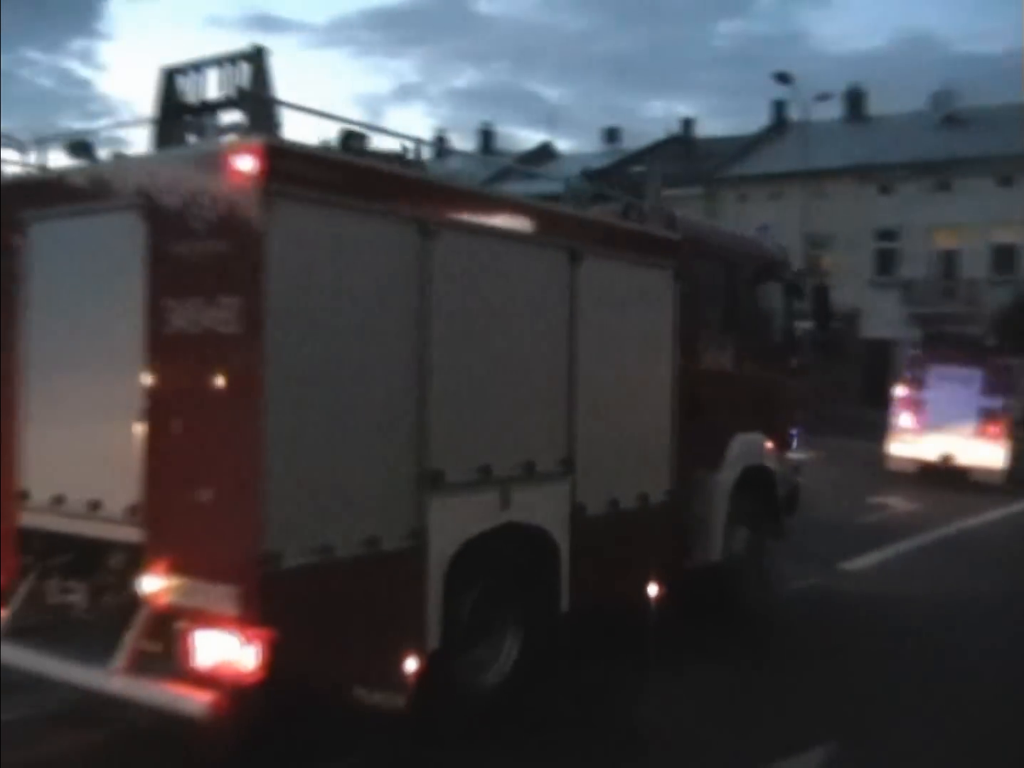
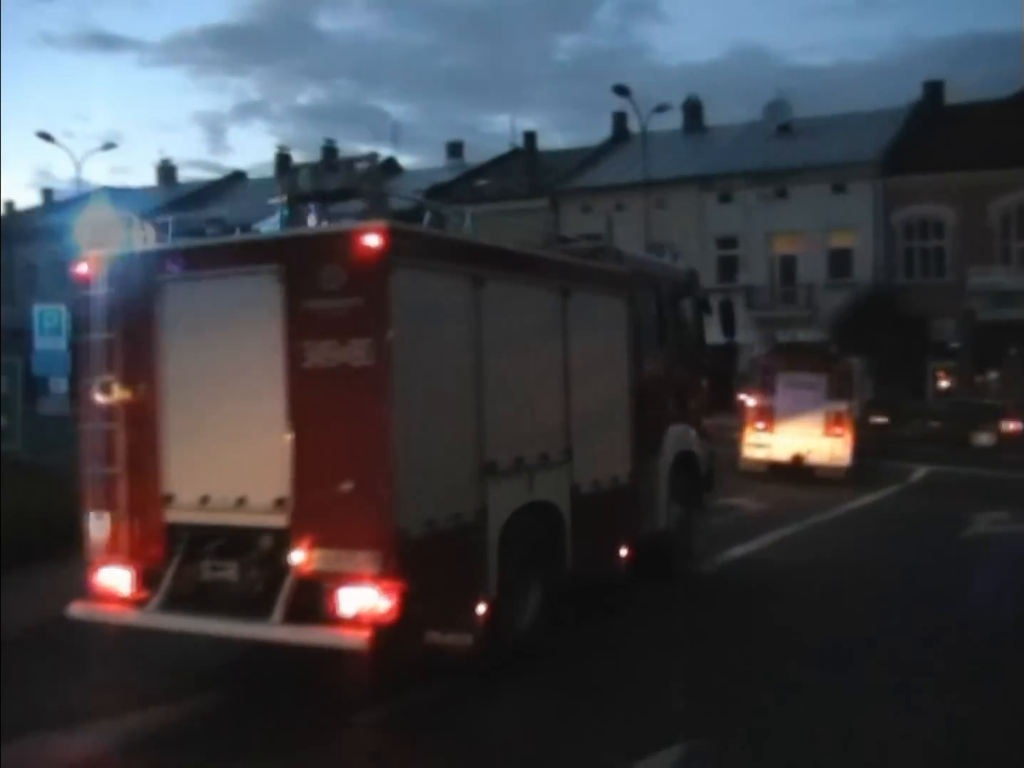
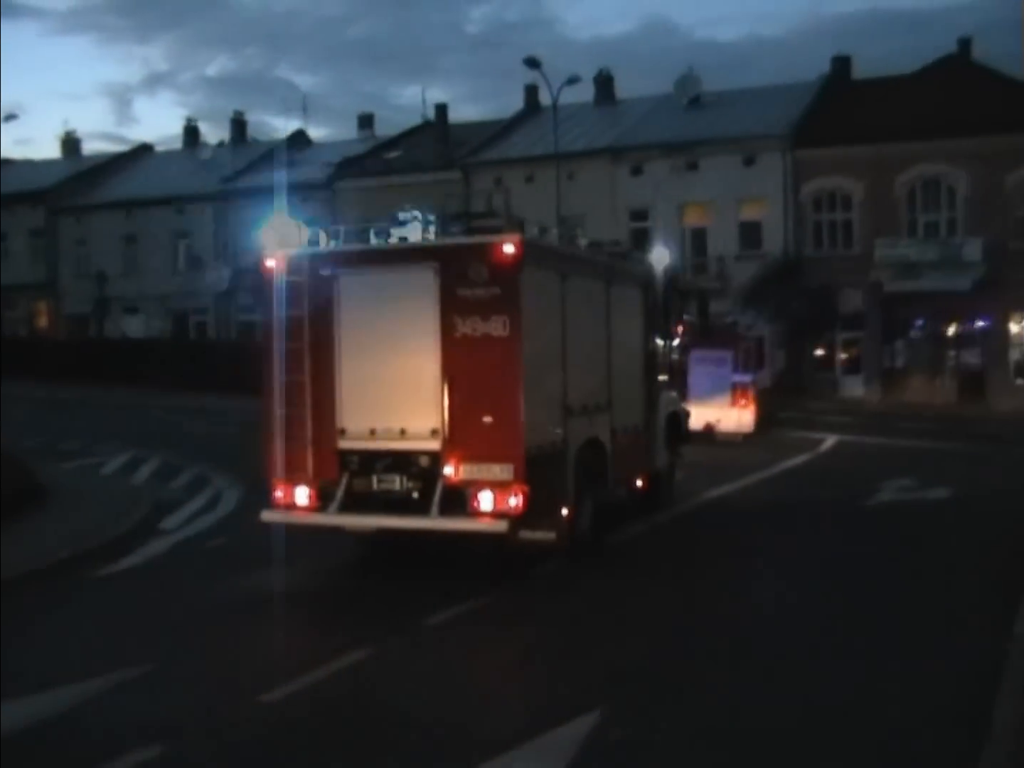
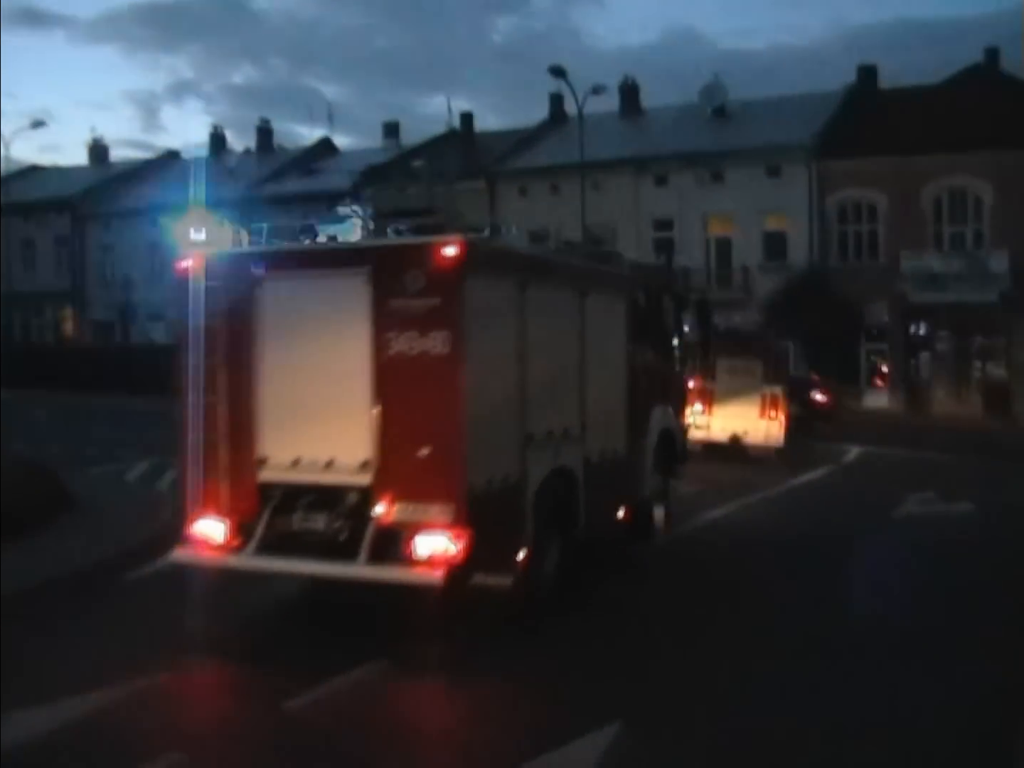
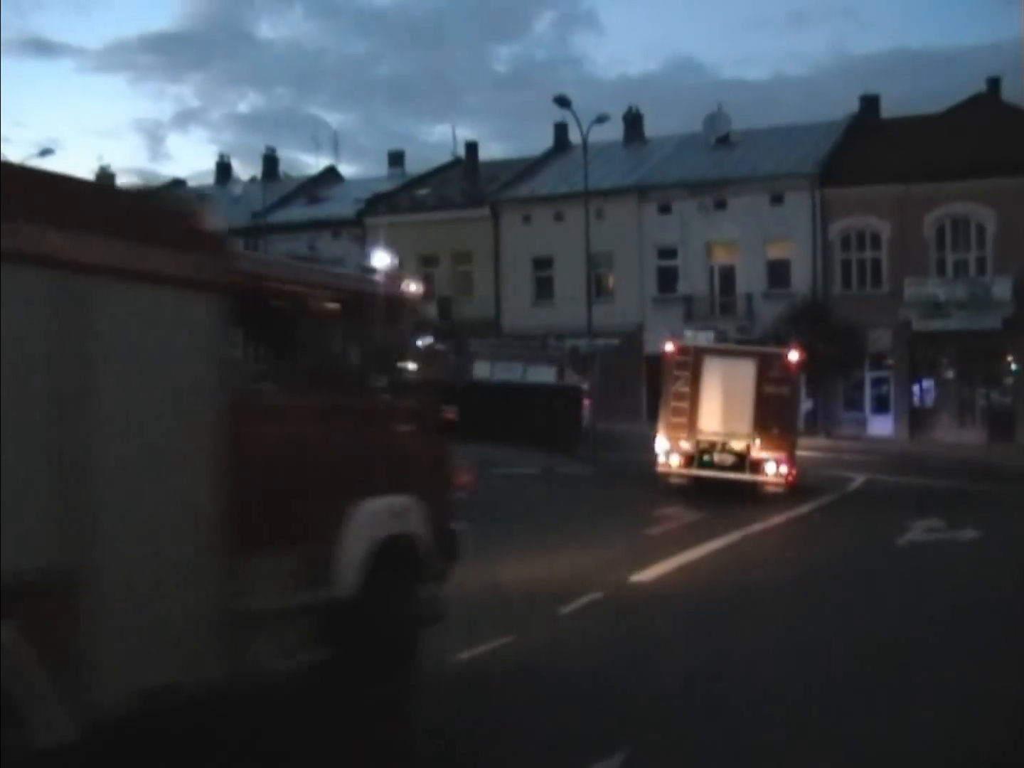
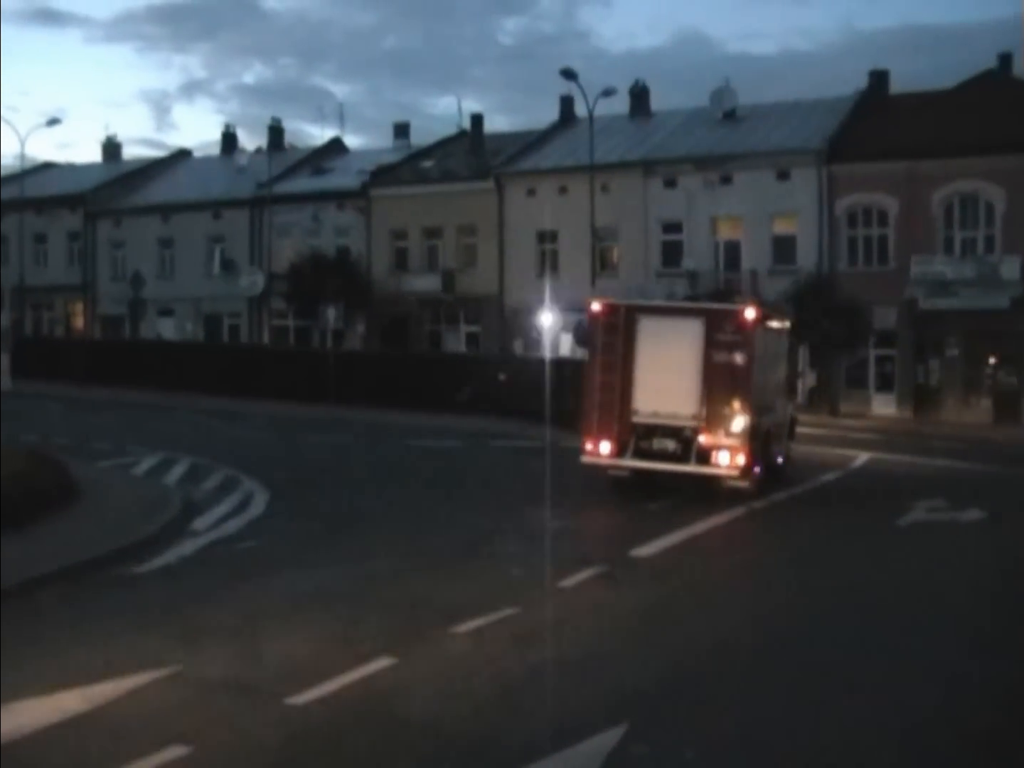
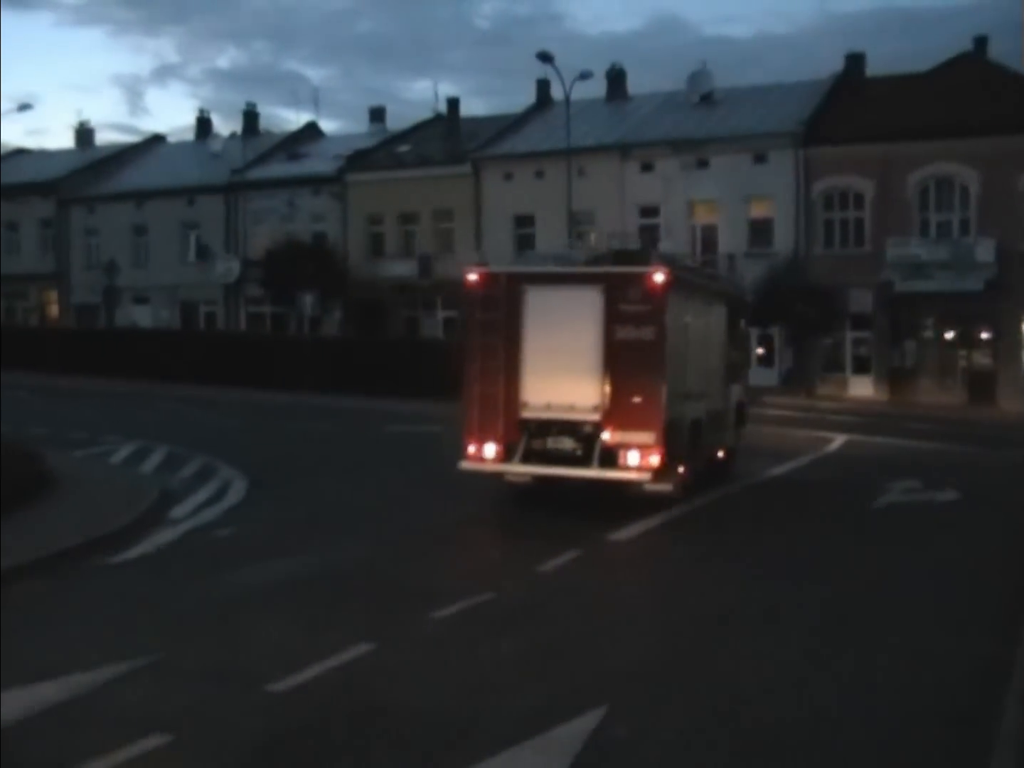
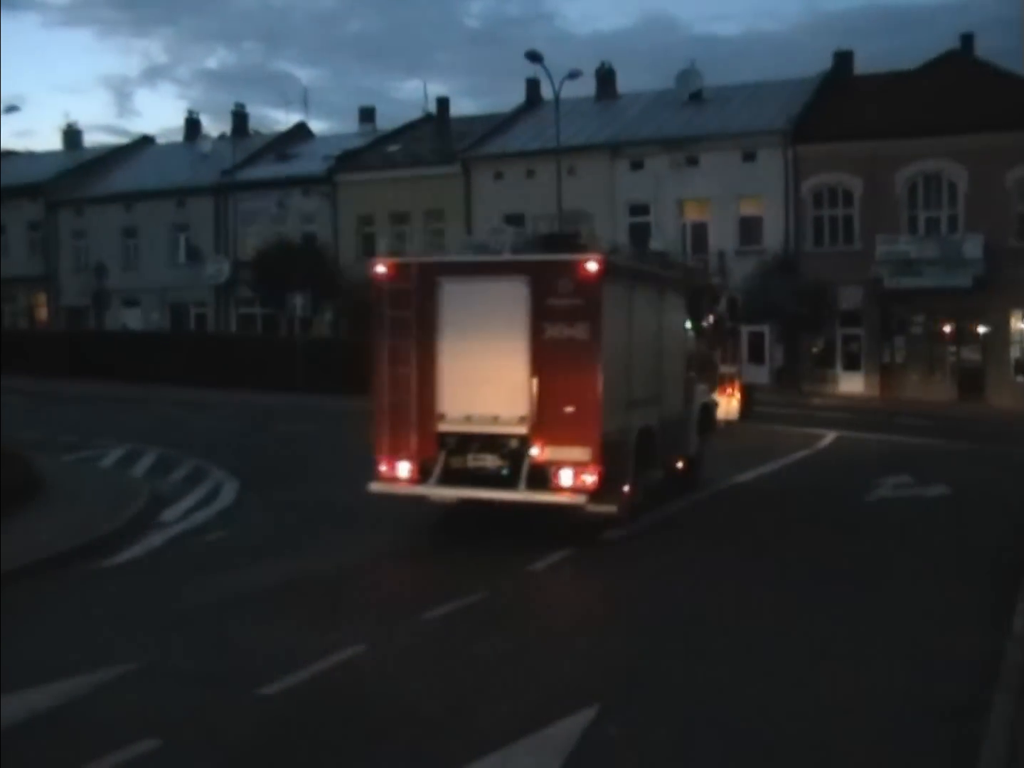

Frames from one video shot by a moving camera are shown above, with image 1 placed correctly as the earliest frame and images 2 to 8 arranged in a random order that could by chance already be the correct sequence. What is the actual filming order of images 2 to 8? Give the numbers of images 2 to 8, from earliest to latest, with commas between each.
2, 4, 3, 8, 7, 6, 5
